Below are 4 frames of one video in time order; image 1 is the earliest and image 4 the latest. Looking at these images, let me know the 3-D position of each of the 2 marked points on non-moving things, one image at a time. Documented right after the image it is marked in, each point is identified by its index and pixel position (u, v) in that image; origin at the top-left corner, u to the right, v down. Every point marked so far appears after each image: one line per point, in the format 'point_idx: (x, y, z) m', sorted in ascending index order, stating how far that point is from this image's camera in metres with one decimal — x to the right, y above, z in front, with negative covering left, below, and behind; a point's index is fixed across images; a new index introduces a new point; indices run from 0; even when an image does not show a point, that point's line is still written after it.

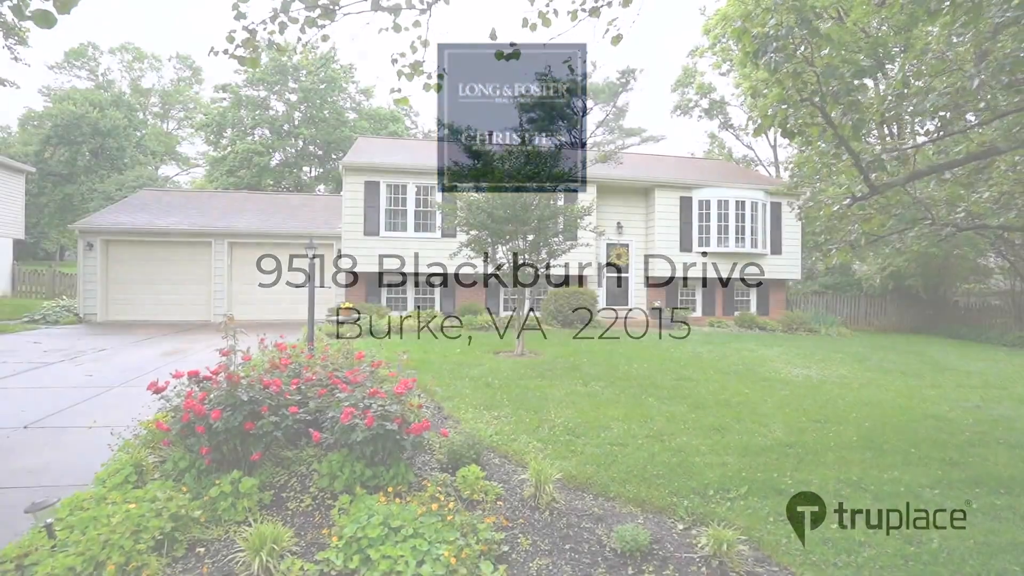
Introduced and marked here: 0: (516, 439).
0: (0.0, -1.3, +4.5) m
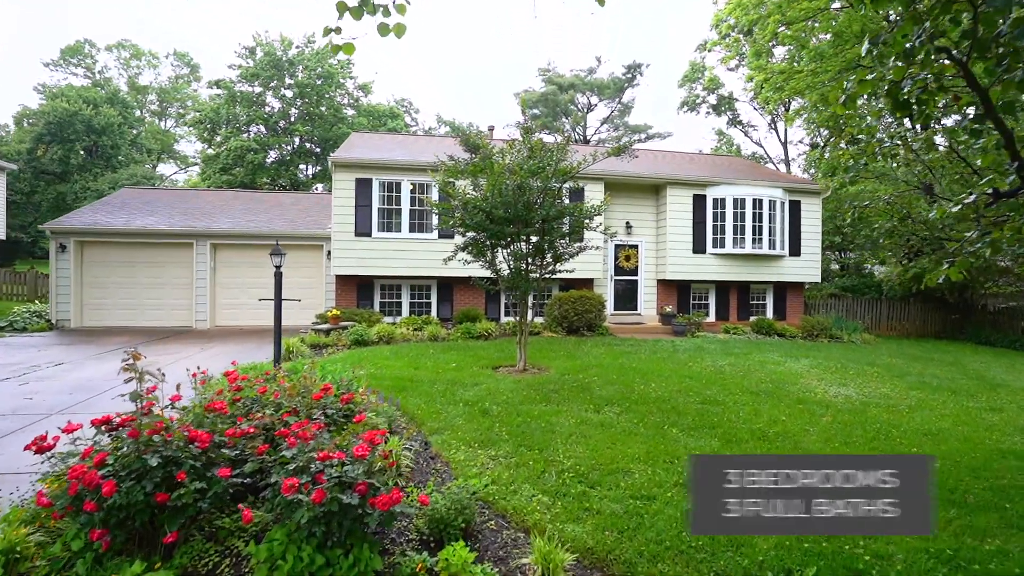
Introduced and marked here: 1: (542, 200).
0: (0.0, -1.5, +3.6) m
1: (+0.4, +1.2, +7.1) m
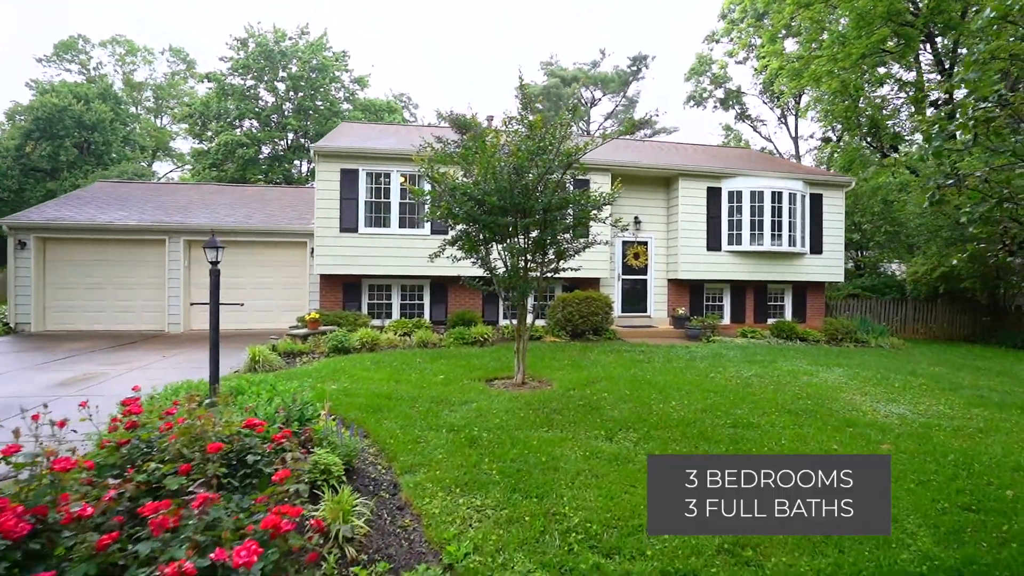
0: (0.0, -1.5, +2.7) m
1: (+0.4, +1.2, +6.2) m
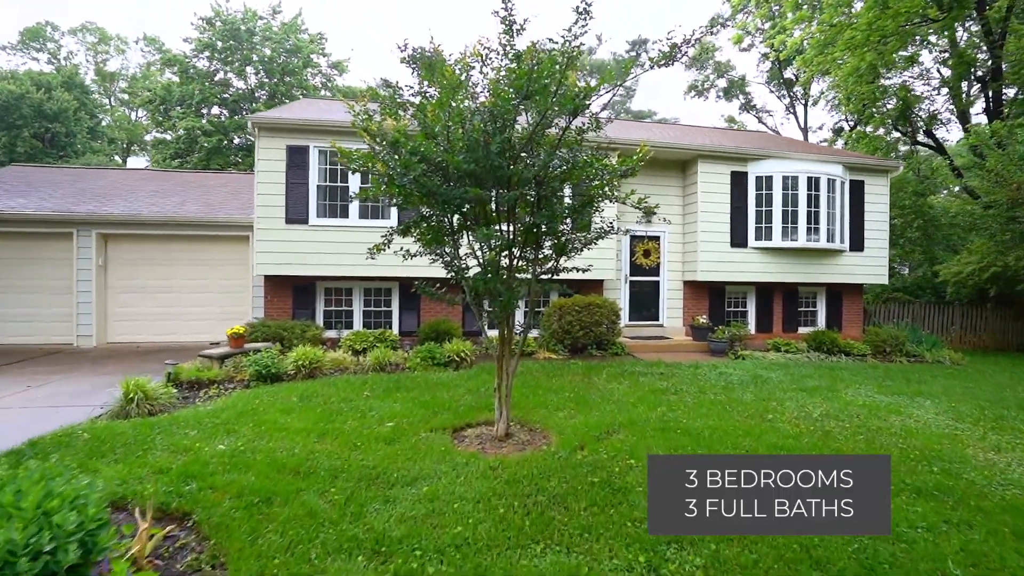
0: (-0.2, -1.5, +0.7) m
1: (+0.2, +1.1, +4.2) m
